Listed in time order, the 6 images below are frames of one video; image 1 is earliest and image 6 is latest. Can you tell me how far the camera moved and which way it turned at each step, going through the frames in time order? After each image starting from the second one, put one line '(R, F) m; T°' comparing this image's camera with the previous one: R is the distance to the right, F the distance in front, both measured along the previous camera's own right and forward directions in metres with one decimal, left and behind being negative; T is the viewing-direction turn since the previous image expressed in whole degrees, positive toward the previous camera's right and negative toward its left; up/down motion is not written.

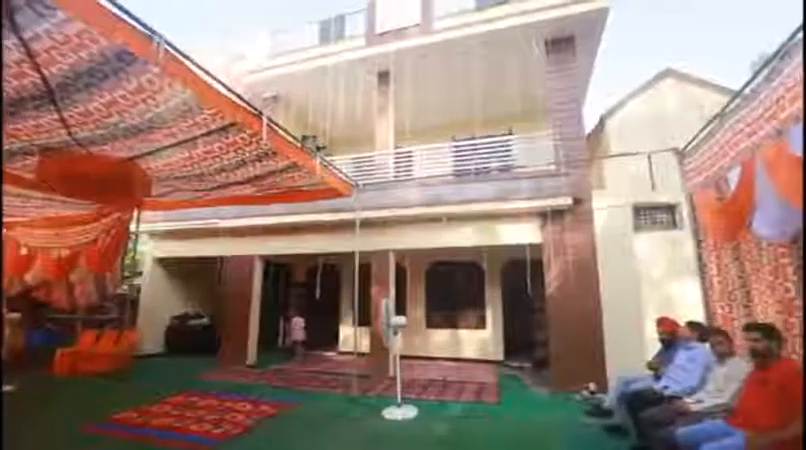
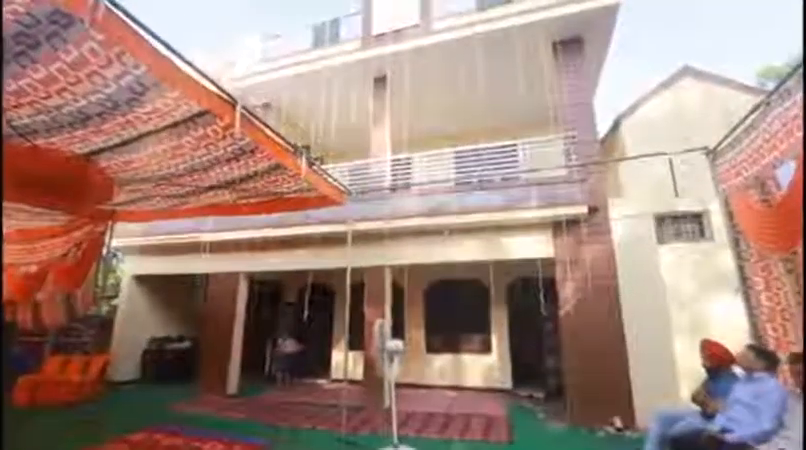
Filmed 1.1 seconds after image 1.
(0.0, +0.8) m; 0°
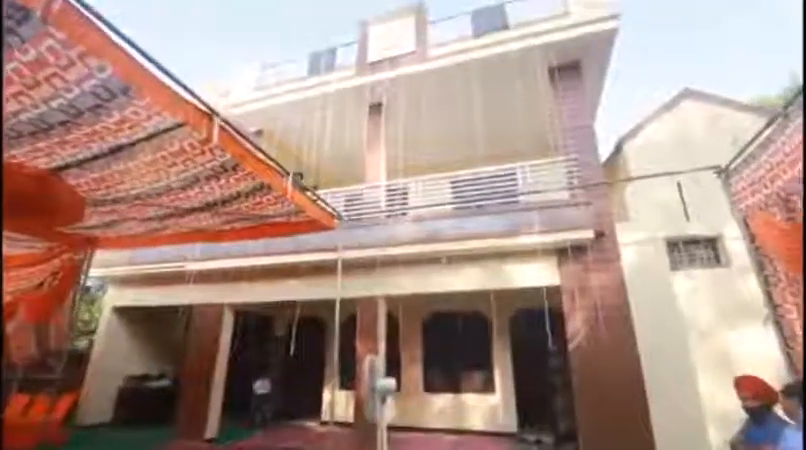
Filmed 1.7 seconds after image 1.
(+0.1, +0.4) m; 0°
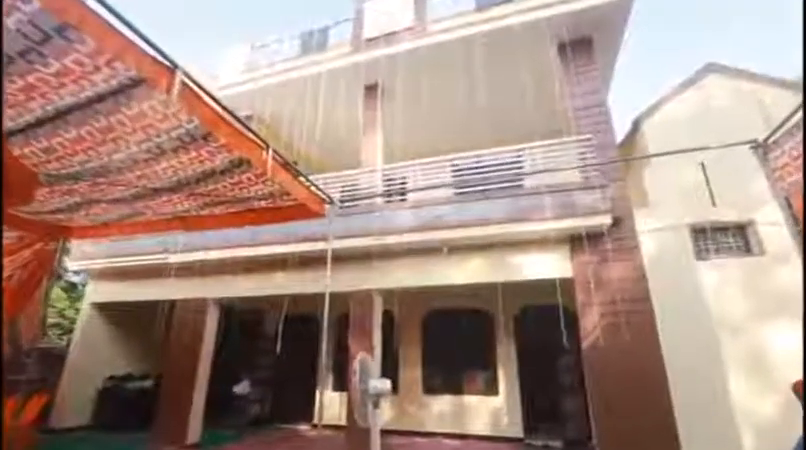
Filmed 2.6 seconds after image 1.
(0.0, +0.6) m; 0°
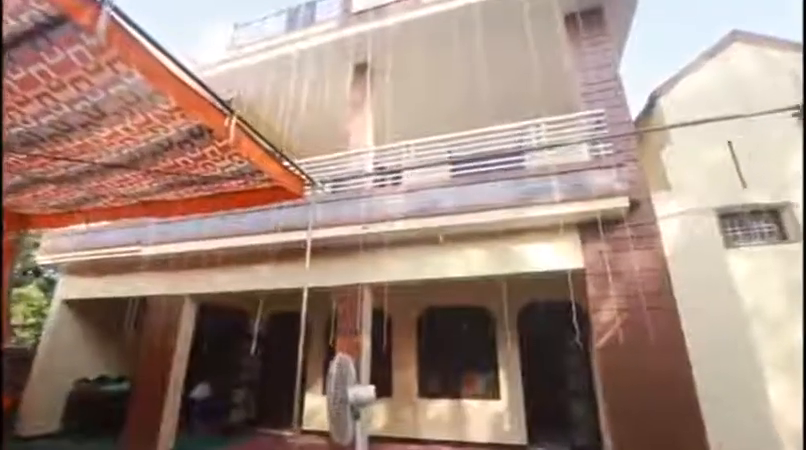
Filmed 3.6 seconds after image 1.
(+0.1, +0.7) m; 0°
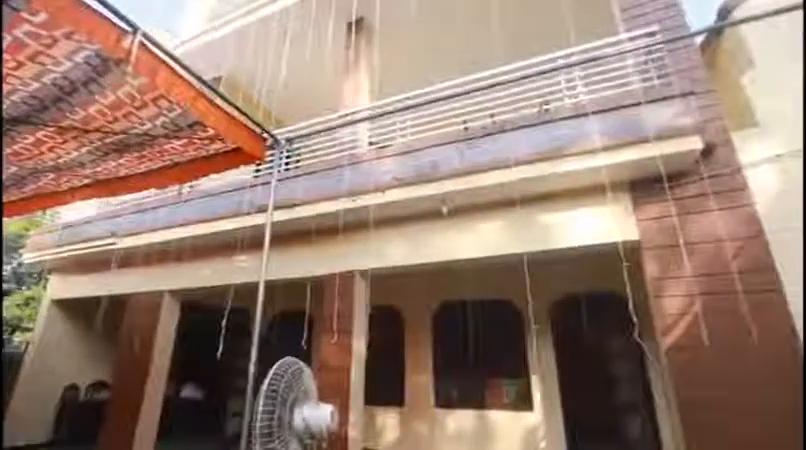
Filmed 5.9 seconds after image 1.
(+0.4, +1.2) m; -5°
